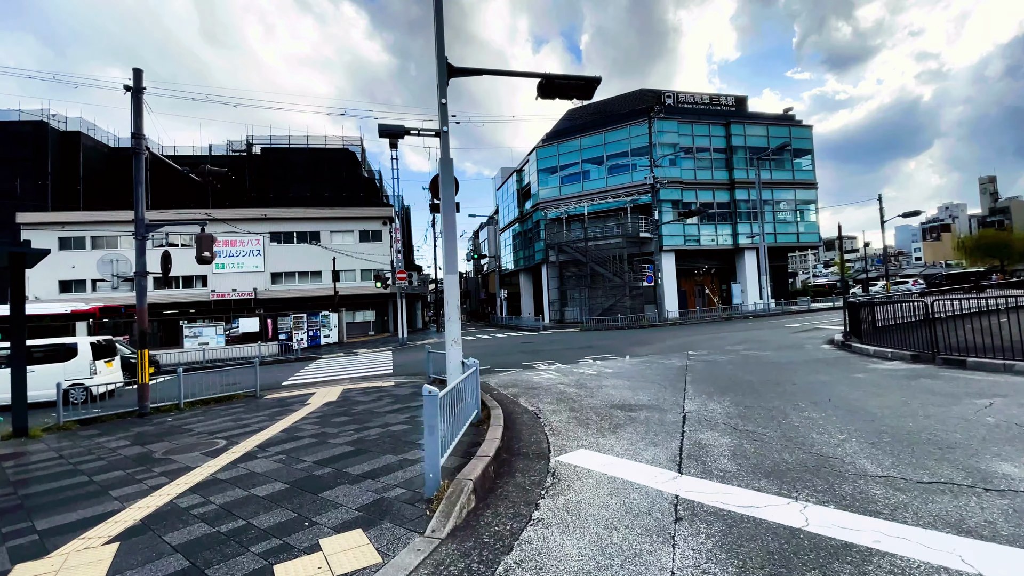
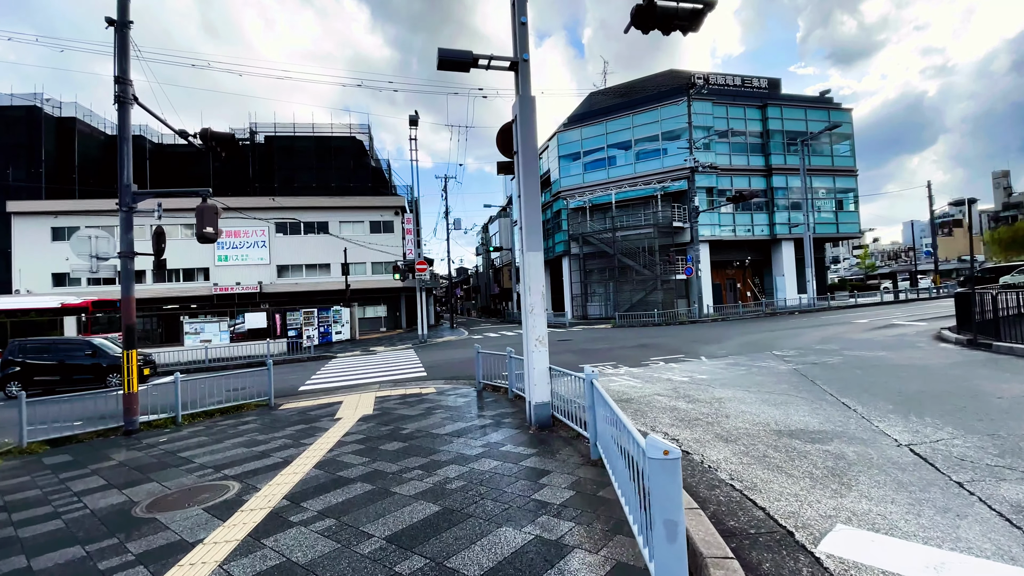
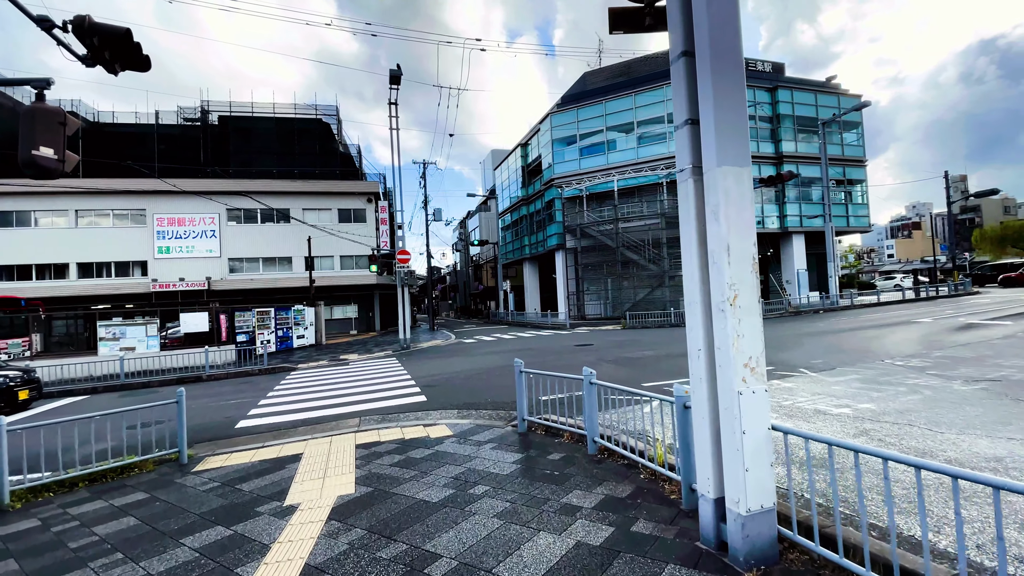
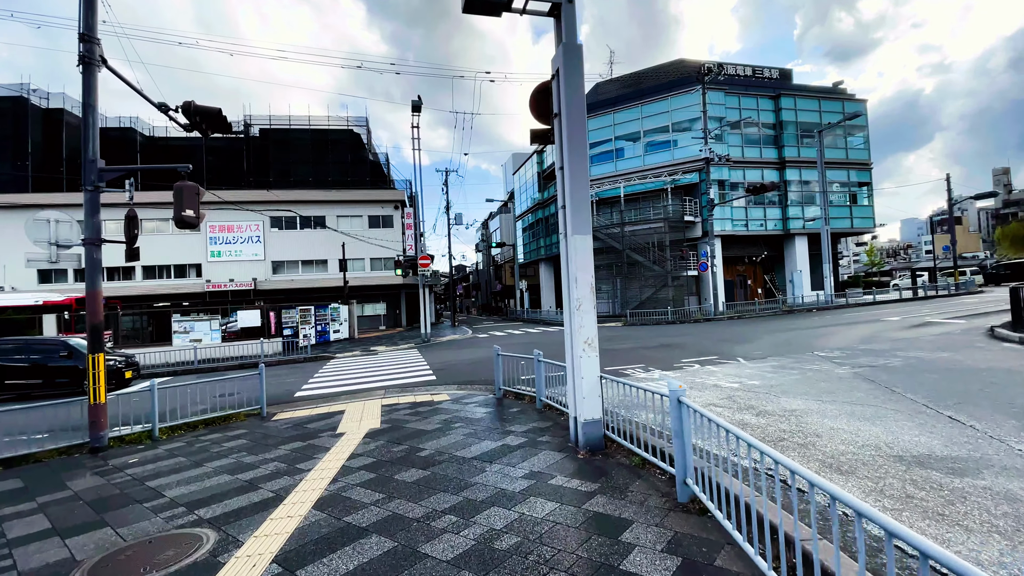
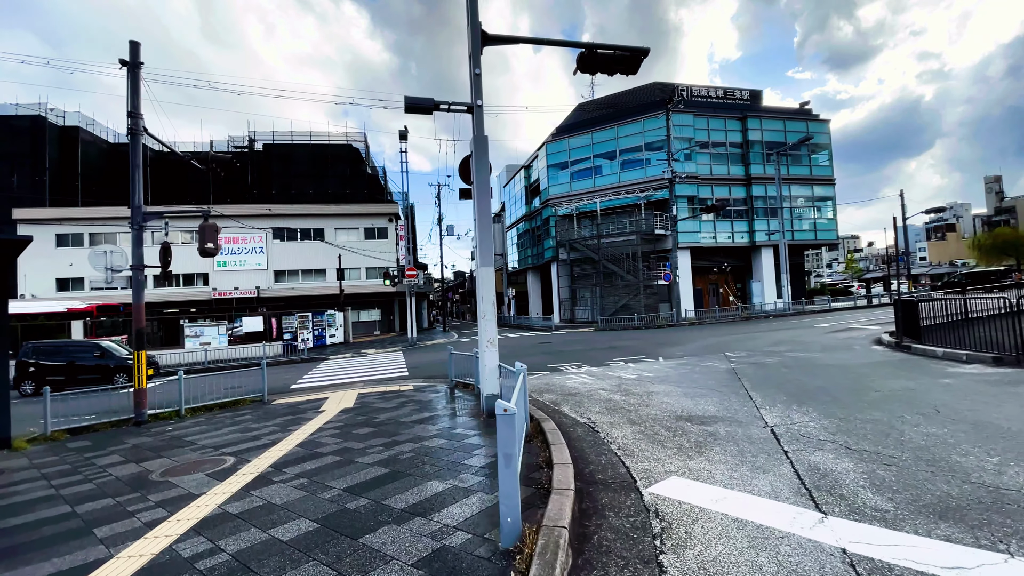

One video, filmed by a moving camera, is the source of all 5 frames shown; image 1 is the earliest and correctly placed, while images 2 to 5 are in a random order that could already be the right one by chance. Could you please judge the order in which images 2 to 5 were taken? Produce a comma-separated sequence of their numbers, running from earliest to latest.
5, 2, 4, 3
